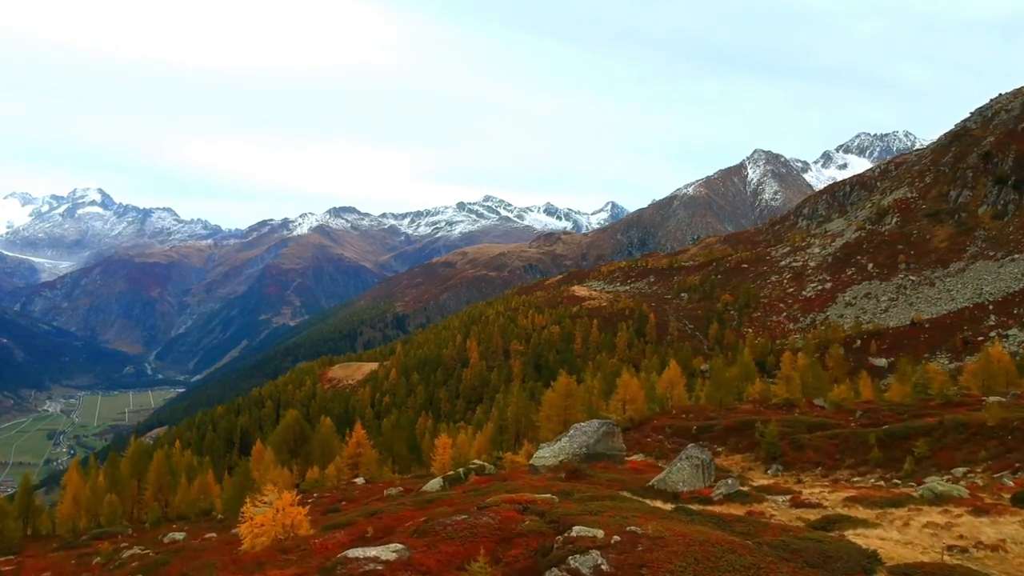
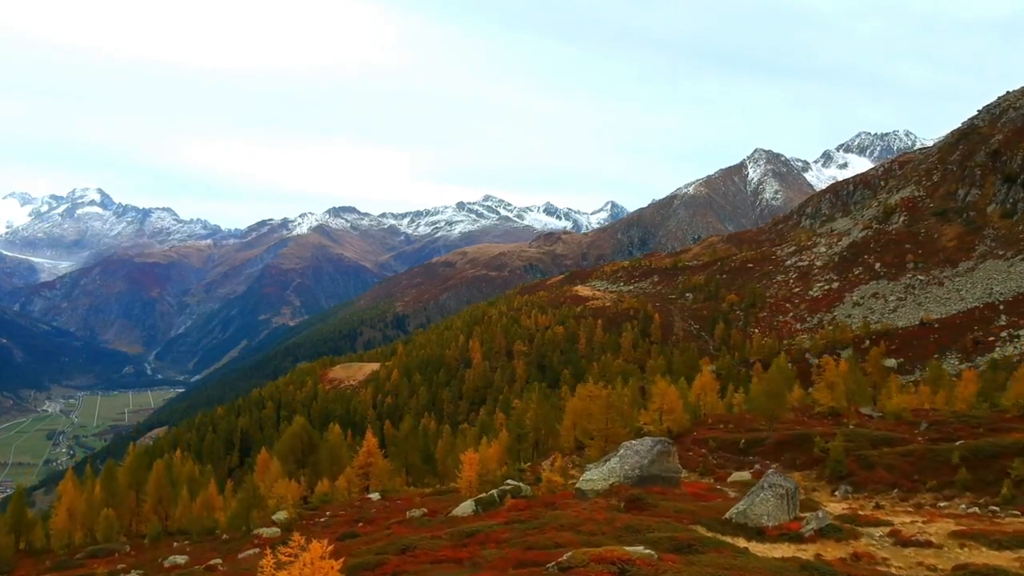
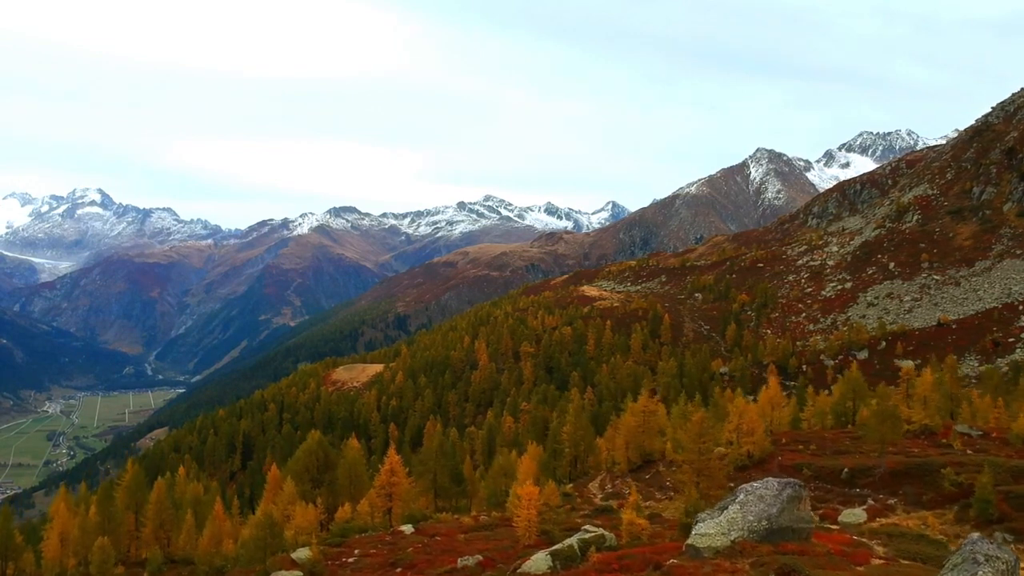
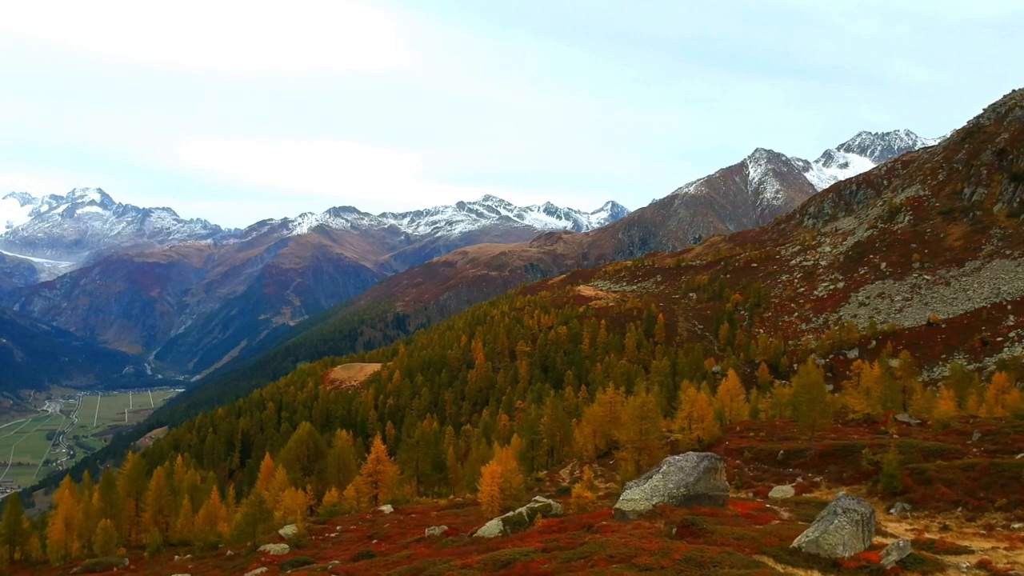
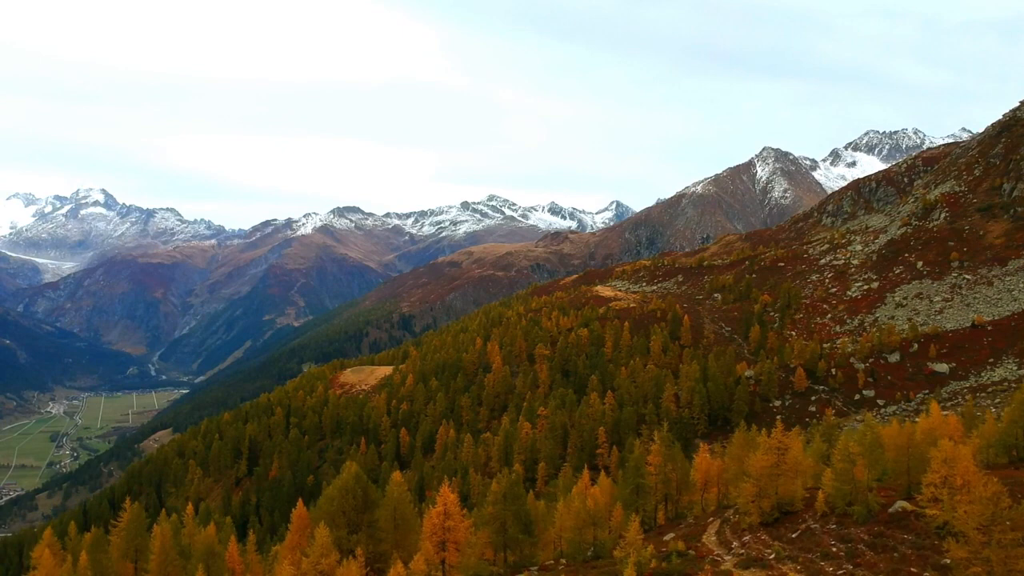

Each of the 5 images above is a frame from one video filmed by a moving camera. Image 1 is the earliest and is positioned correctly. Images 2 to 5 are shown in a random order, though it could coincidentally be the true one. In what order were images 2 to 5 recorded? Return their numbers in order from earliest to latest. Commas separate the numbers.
2, 4, 3, 5
